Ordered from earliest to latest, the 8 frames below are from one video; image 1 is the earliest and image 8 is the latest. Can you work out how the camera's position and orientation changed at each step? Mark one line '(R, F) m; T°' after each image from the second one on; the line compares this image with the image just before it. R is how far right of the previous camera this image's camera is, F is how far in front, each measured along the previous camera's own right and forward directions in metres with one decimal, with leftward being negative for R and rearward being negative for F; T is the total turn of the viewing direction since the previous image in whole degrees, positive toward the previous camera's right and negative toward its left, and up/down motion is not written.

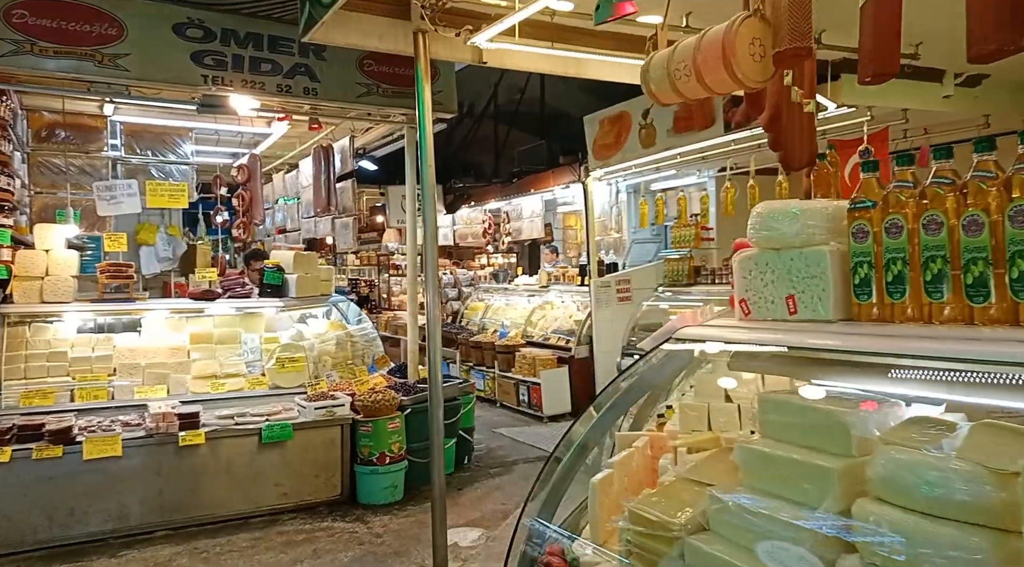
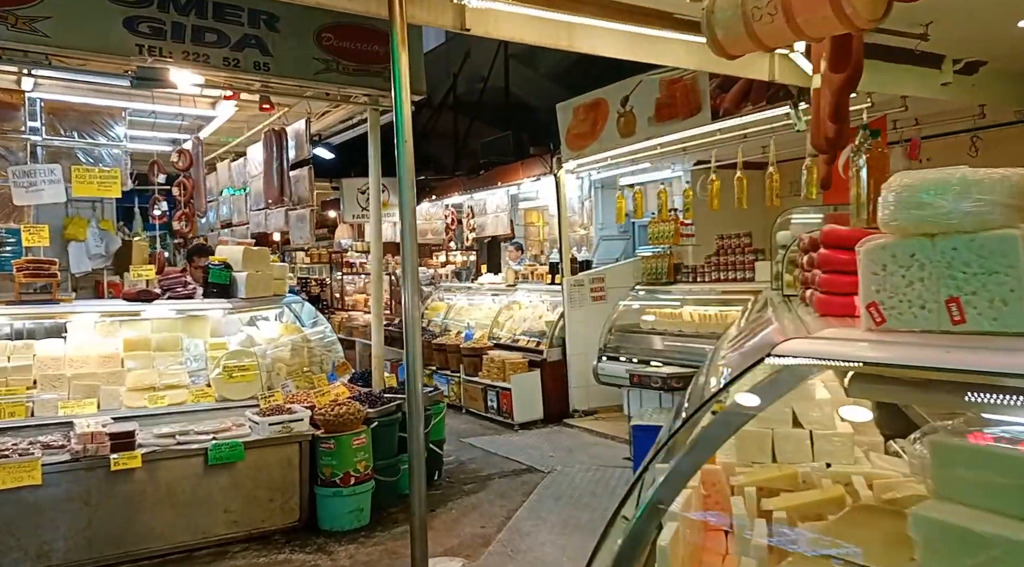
(-0.2, +0.5) m; +4°
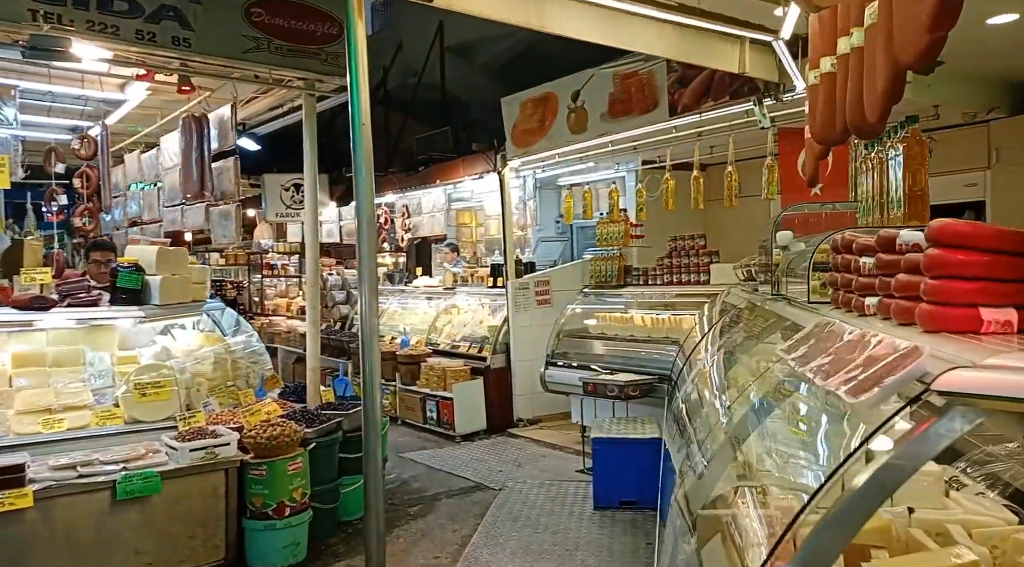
(-0.2, +0.4) m; +6°
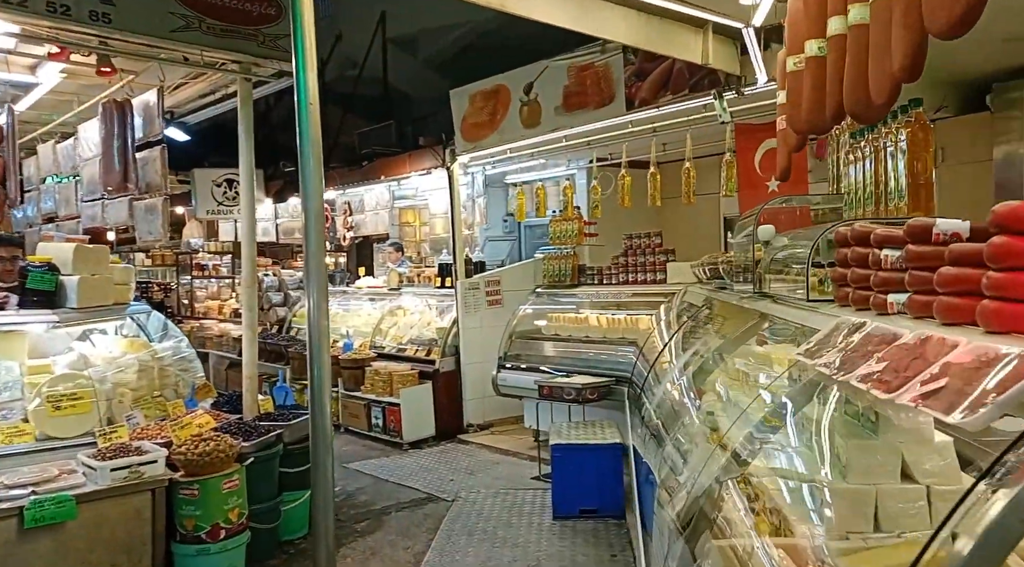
(-0.1, +0.2) m; +5°
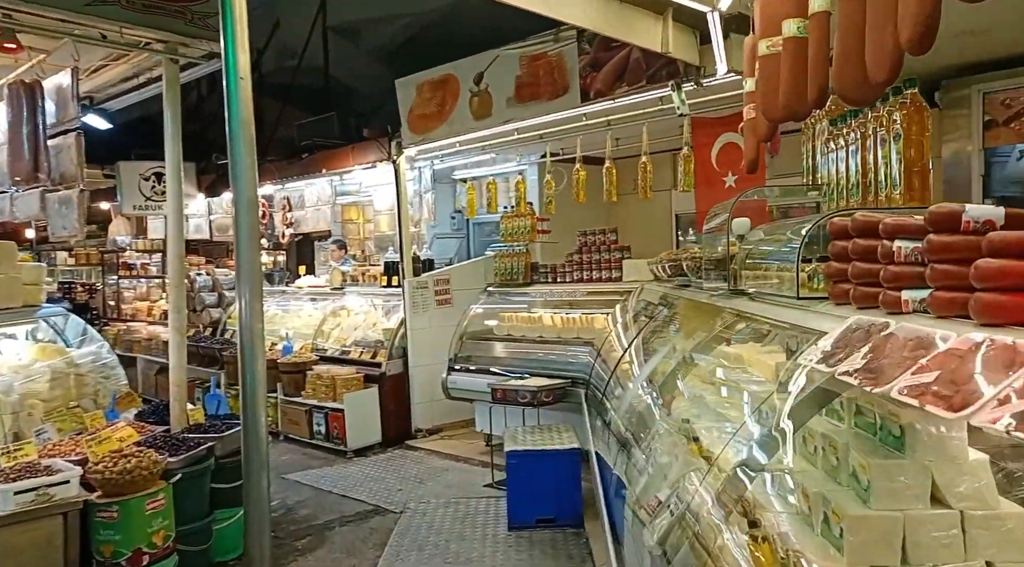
(0.0, +0.2) m; +4°
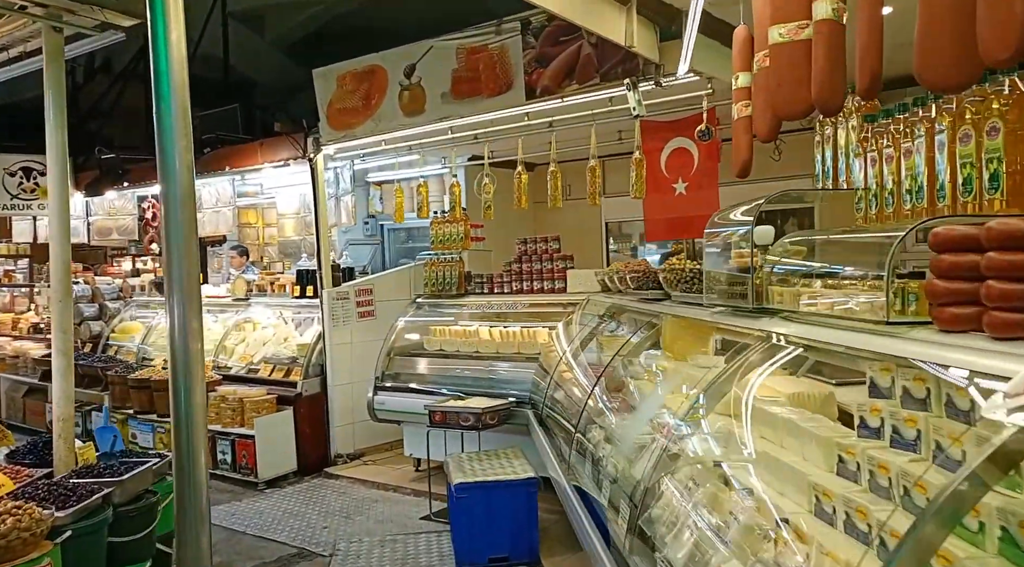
(-0.3, +0.4) m; +8°
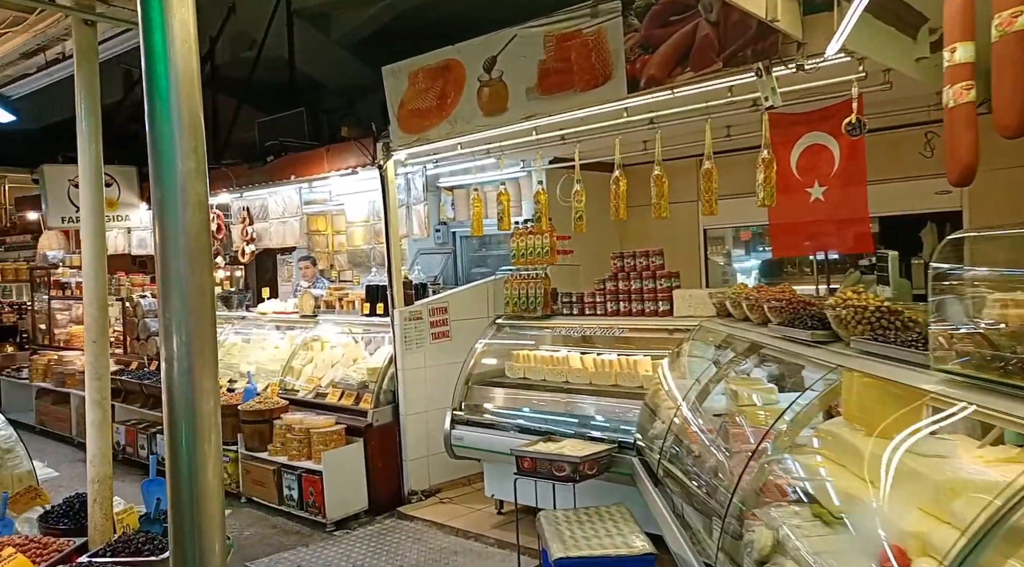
(-0.2, +0.6) m; -5°
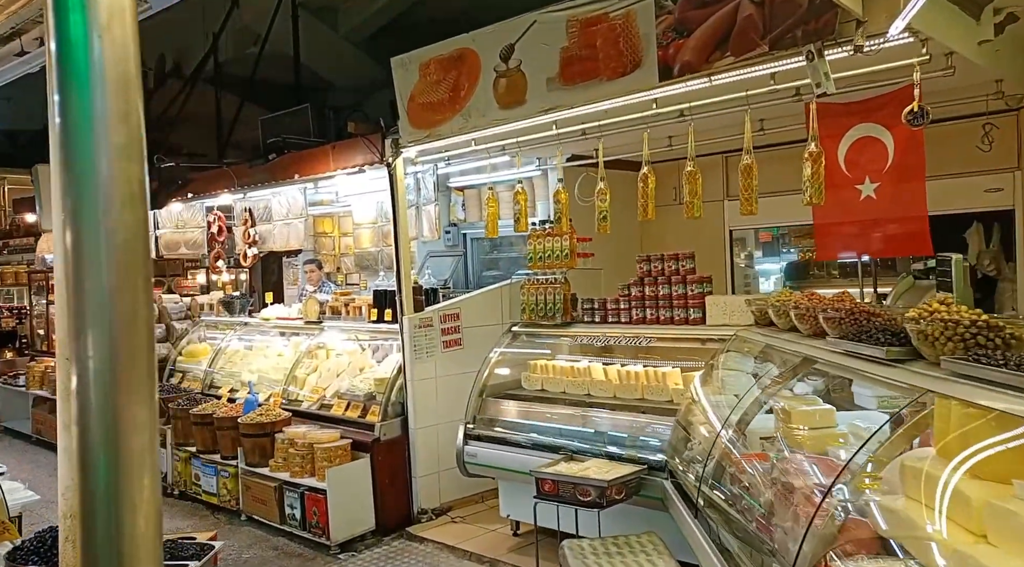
(-0.1, +0.3) m; -1°
